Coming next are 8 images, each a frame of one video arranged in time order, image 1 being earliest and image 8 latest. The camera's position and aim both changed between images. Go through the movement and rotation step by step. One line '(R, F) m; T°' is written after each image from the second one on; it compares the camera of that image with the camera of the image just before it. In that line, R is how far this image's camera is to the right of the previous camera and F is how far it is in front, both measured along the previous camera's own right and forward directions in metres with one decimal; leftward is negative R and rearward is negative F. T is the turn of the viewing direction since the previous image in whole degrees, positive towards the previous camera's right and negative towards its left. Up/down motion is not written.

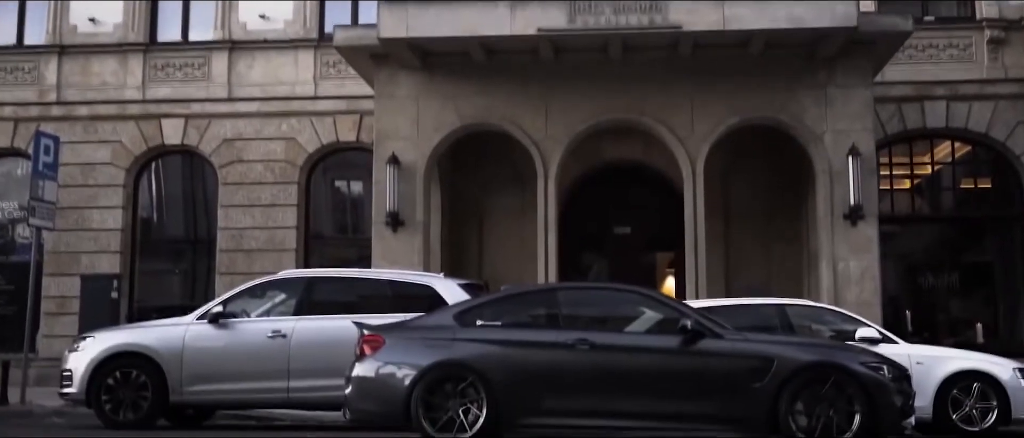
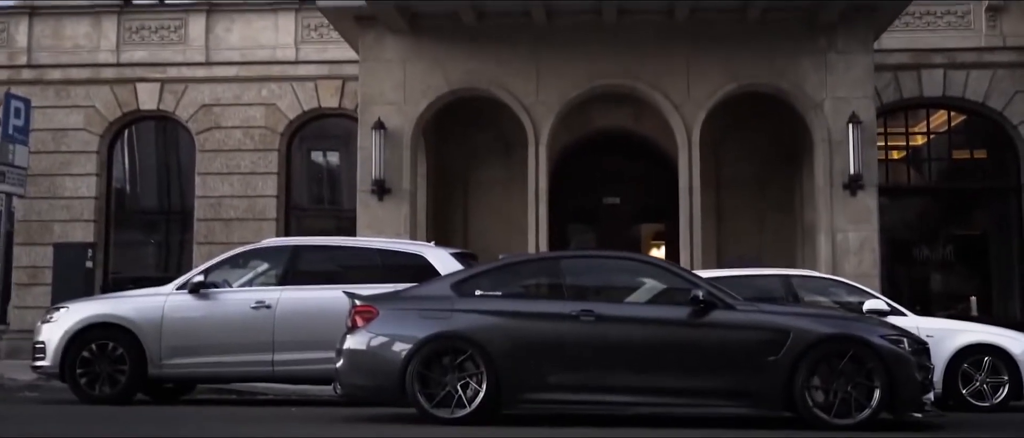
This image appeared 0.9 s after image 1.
(-0.2, +0.5) m; +1°
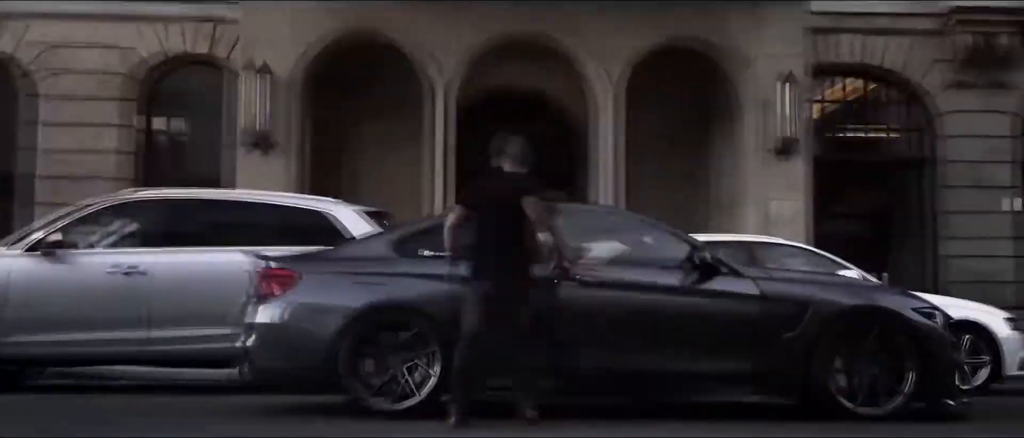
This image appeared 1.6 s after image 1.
(-0.7, +1.7) m; +8°
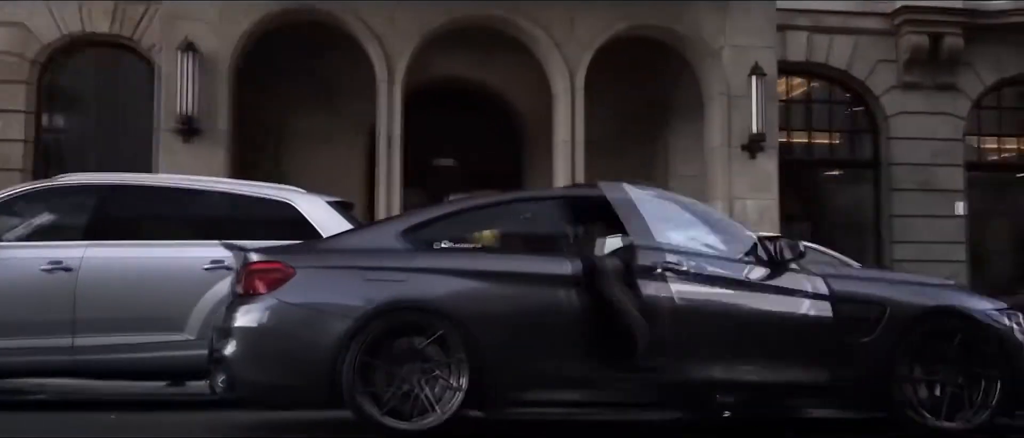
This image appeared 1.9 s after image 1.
(-0.9, +1.1) m; +6°
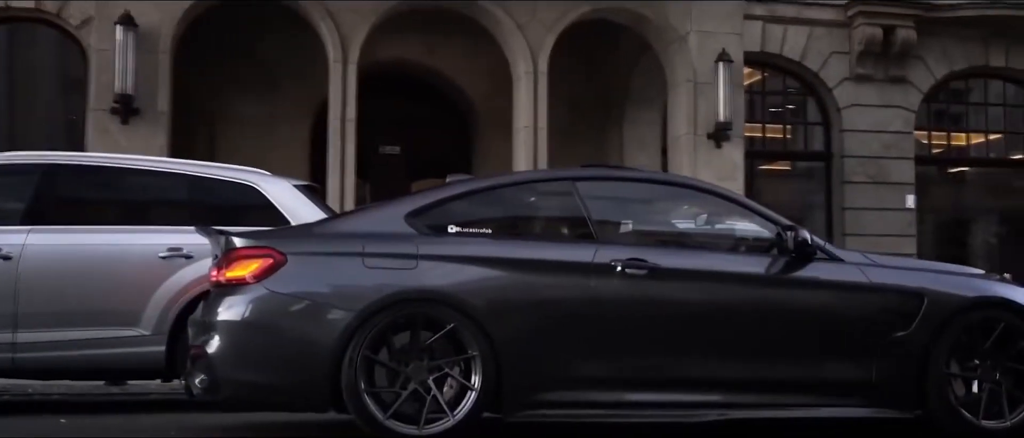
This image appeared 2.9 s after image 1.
(-0.5, +0.6) m; +4°
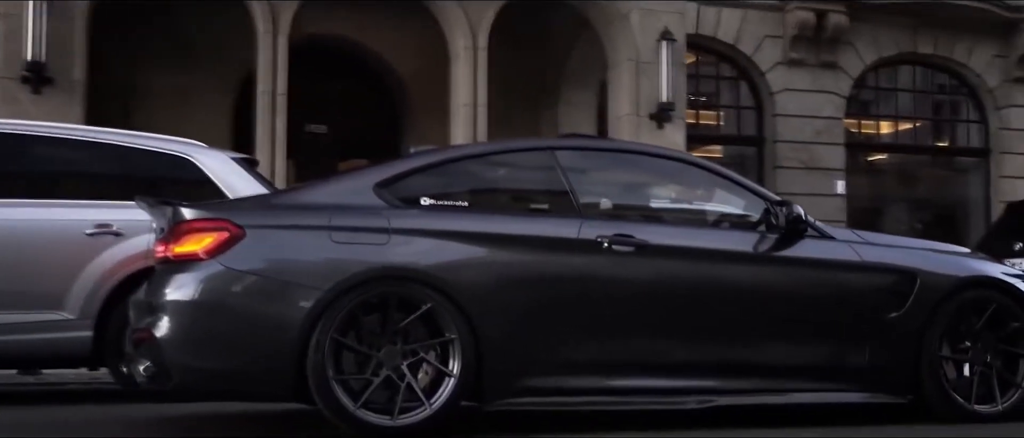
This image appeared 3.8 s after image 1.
(-0.3, +0.4) m; +5°
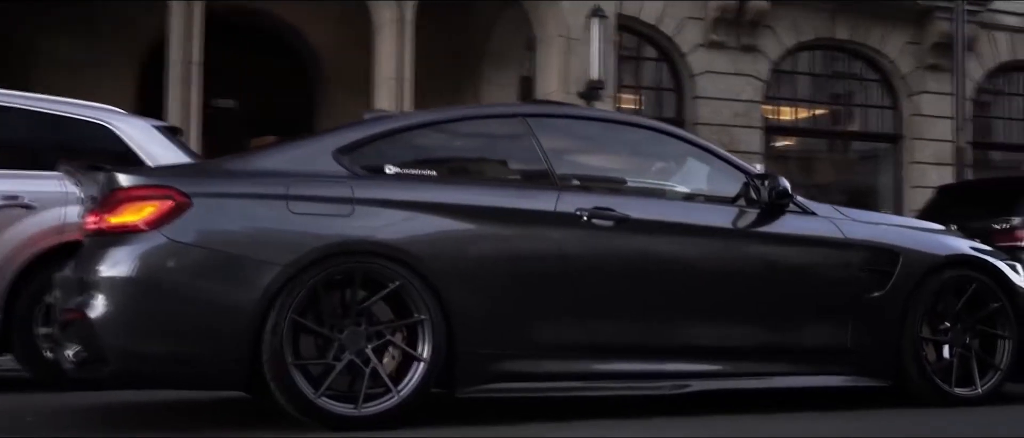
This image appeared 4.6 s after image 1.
(-0.3, +0.4) m; +5°
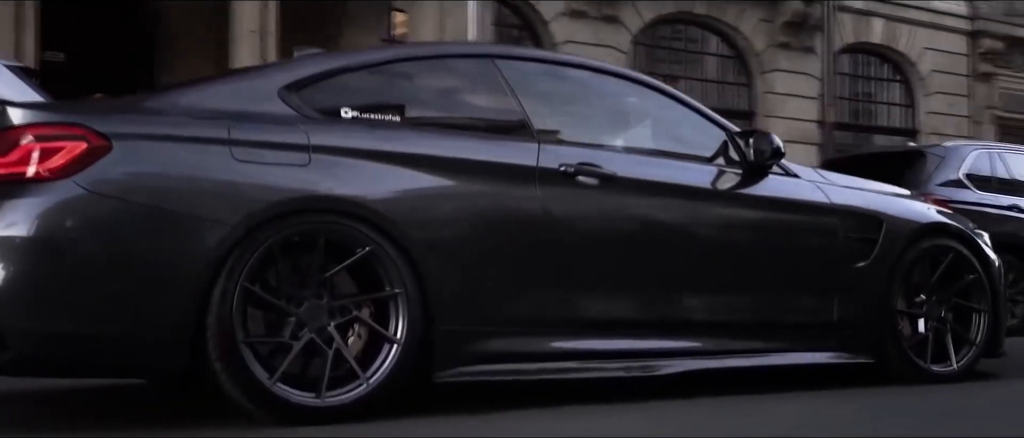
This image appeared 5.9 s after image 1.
(-0.6, +0.7) m; +9°
